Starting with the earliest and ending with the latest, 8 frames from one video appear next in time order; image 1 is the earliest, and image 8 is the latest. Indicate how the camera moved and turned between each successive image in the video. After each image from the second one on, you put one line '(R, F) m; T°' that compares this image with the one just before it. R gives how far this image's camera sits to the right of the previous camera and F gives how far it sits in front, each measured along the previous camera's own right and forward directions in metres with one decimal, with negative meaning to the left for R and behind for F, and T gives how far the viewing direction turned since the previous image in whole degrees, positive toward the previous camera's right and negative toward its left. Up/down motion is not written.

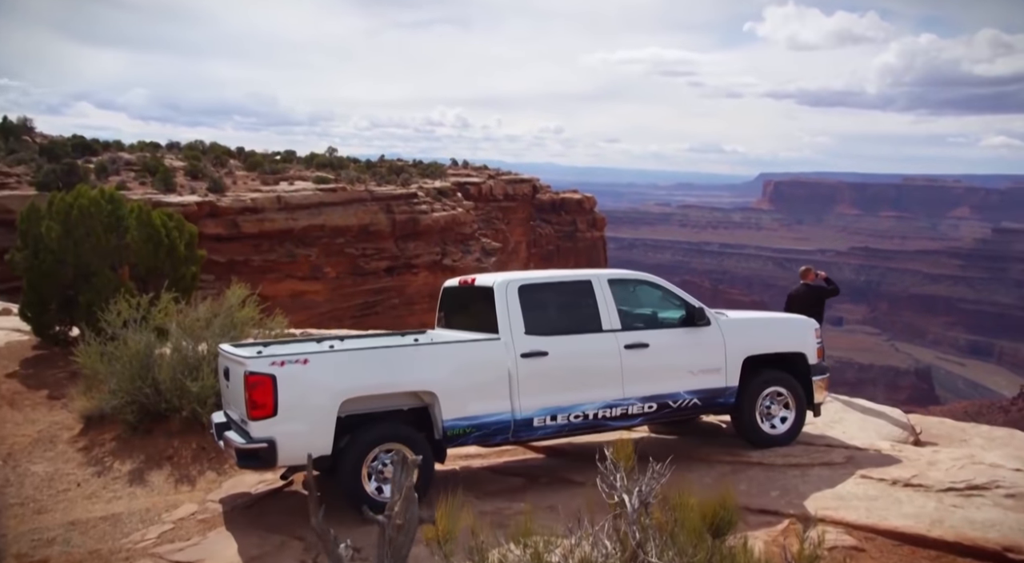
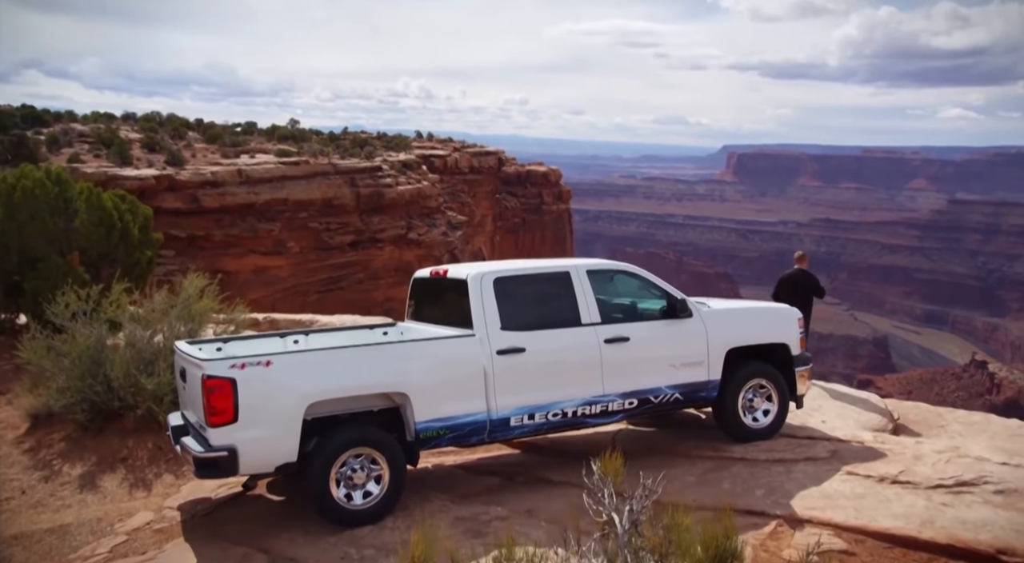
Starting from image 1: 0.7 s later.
(-0.1, +0.3) m; +2°
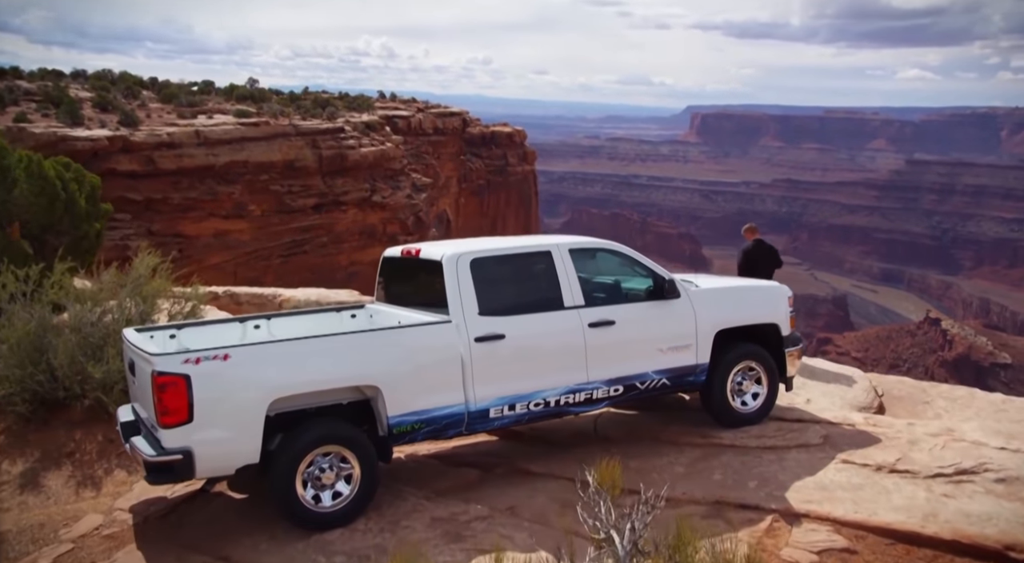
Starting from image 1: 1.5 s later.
(-0.1, +0.4) m; +2°
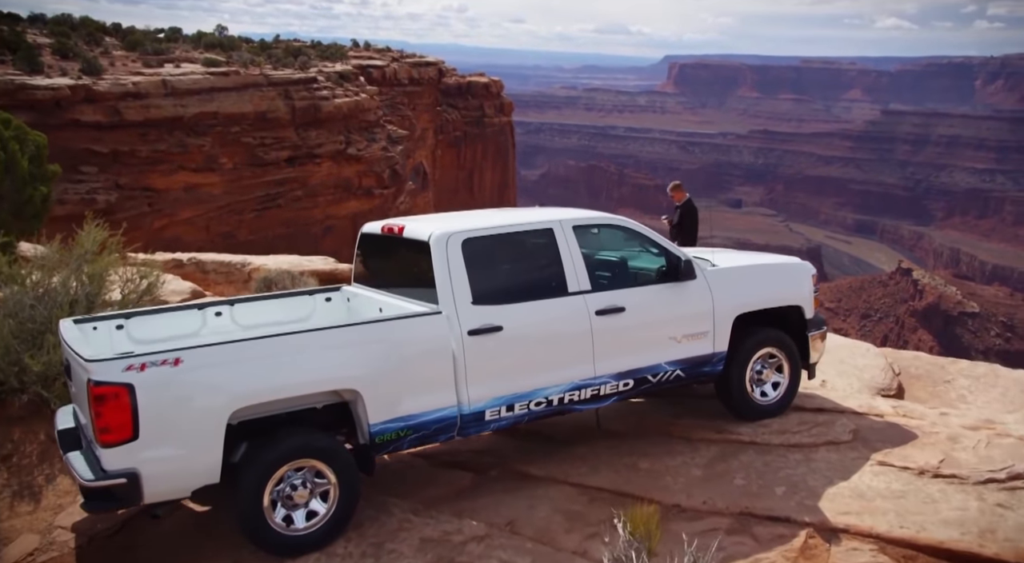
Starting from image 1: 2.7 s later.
(-0.1, +0.7) m; +2°
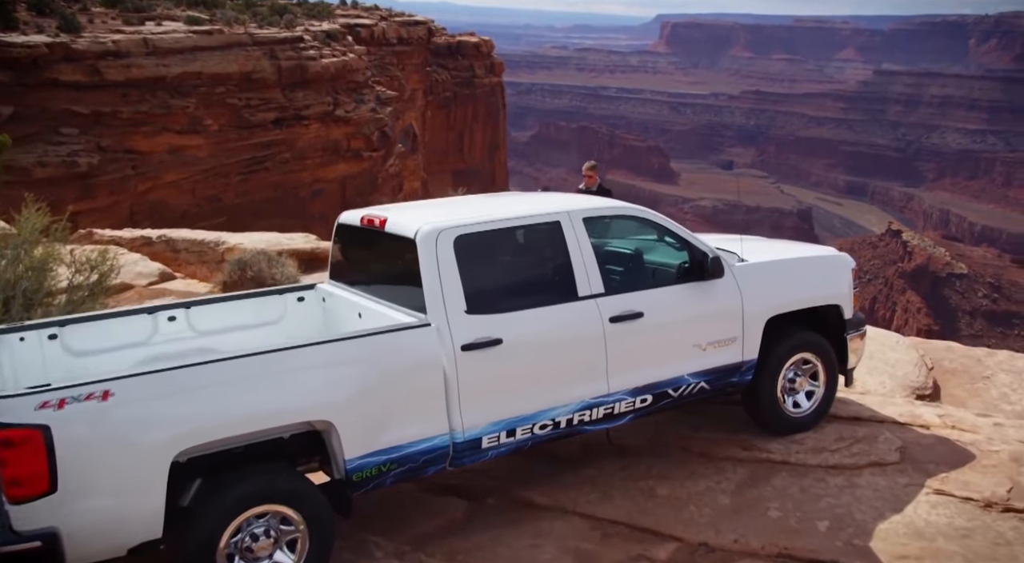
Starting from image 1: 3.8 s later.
(0.0, +0.8) m; +1°
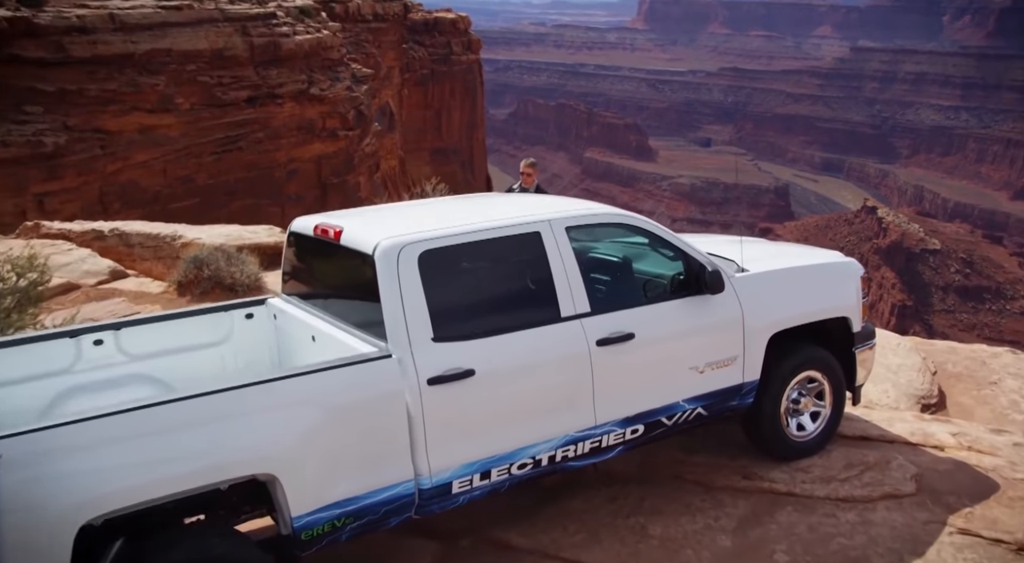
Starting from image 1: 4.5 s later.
(0.0, +0.5) m; +1°
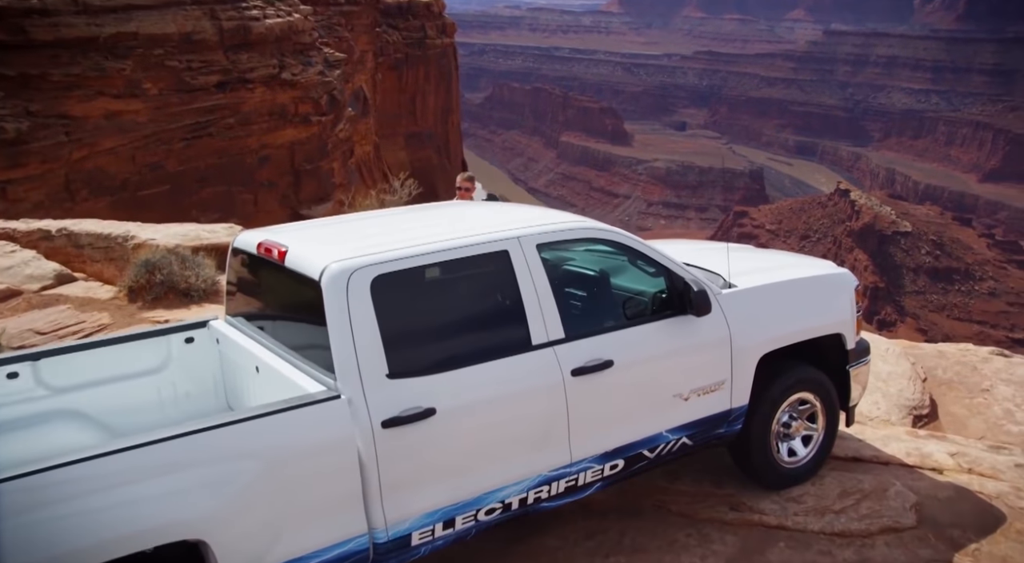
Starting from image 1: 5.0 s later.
(0.0, +0.4) m; +2°
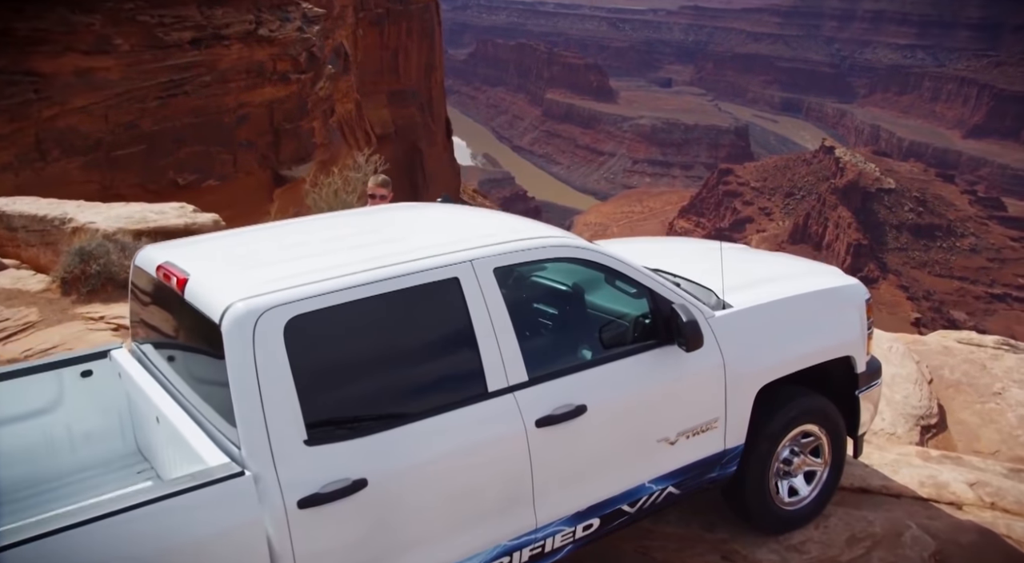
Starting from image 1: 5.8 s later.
(+0.1, +0.6) m; +1°
